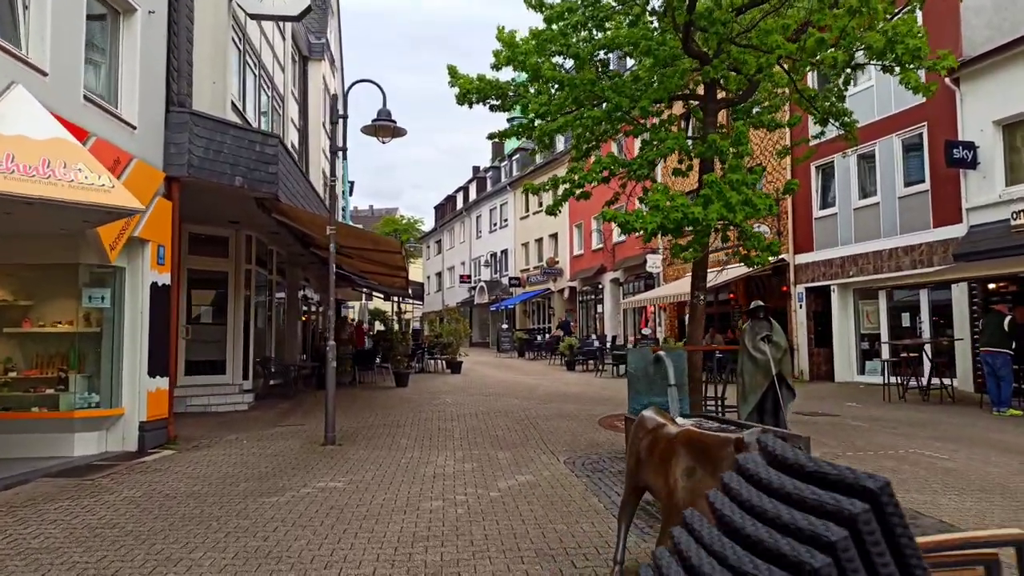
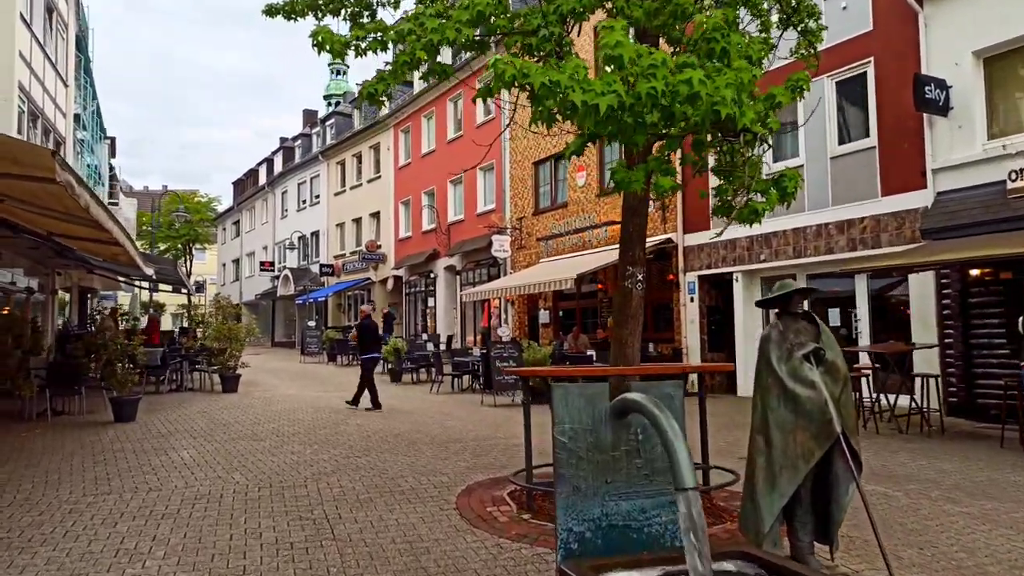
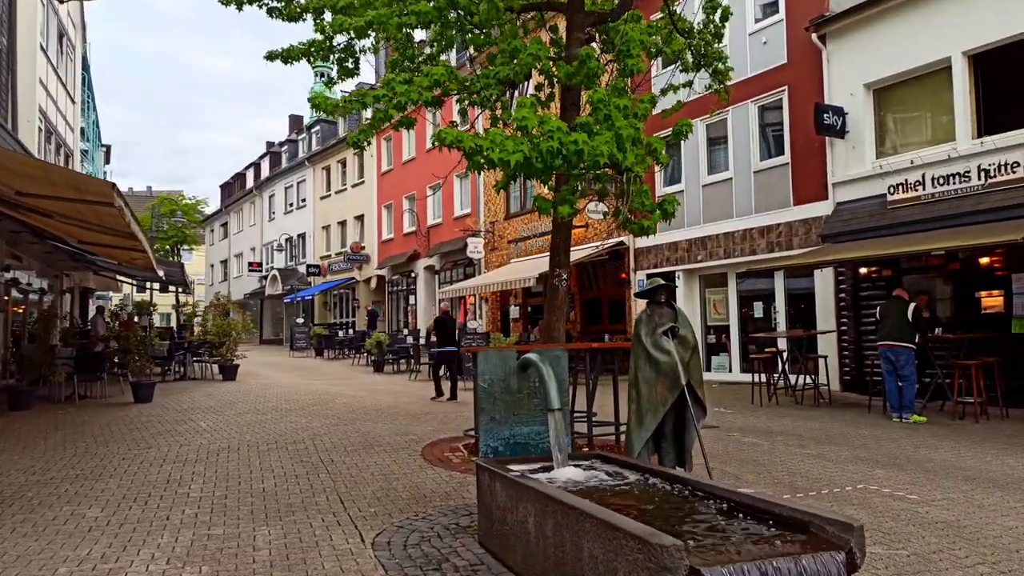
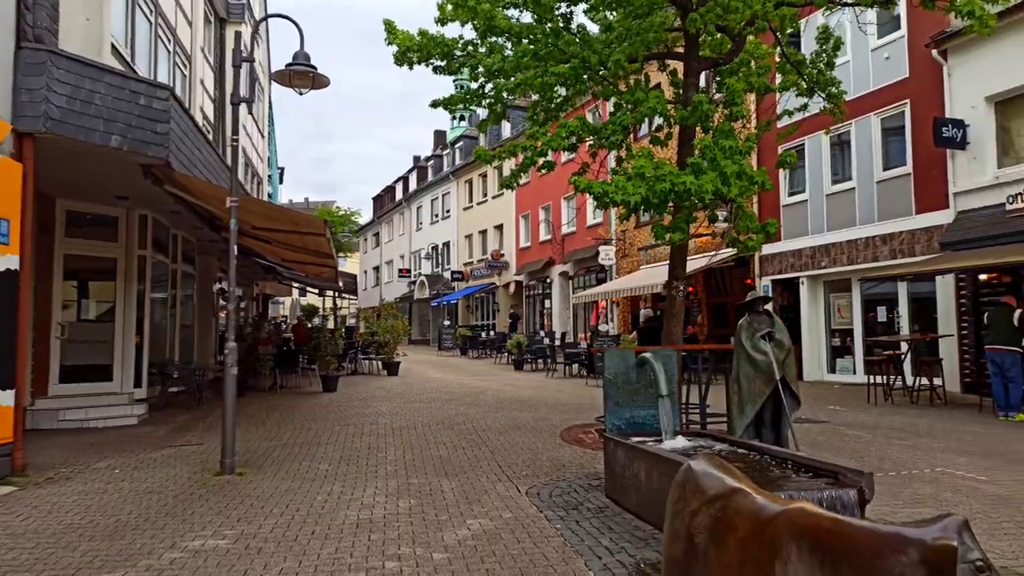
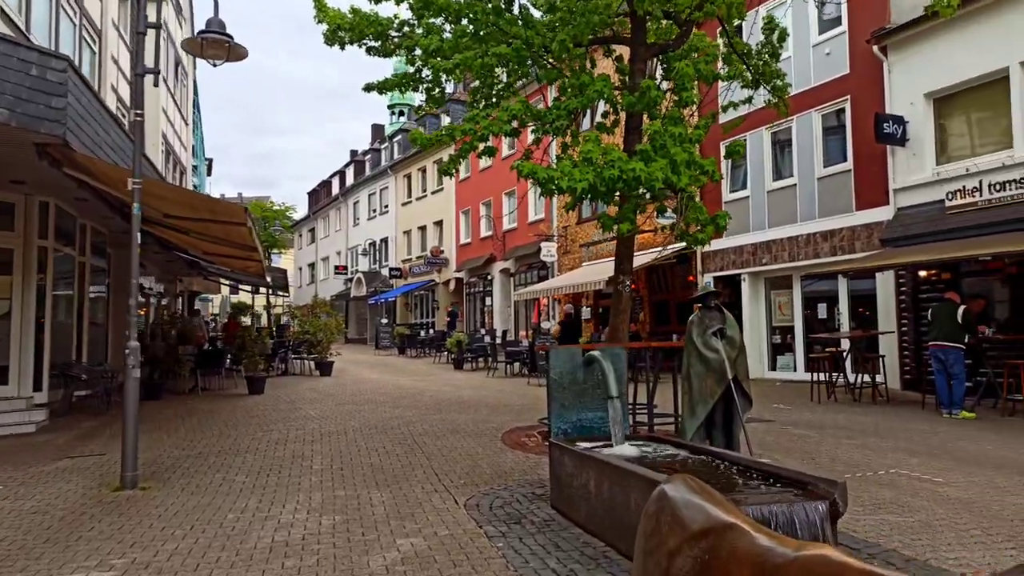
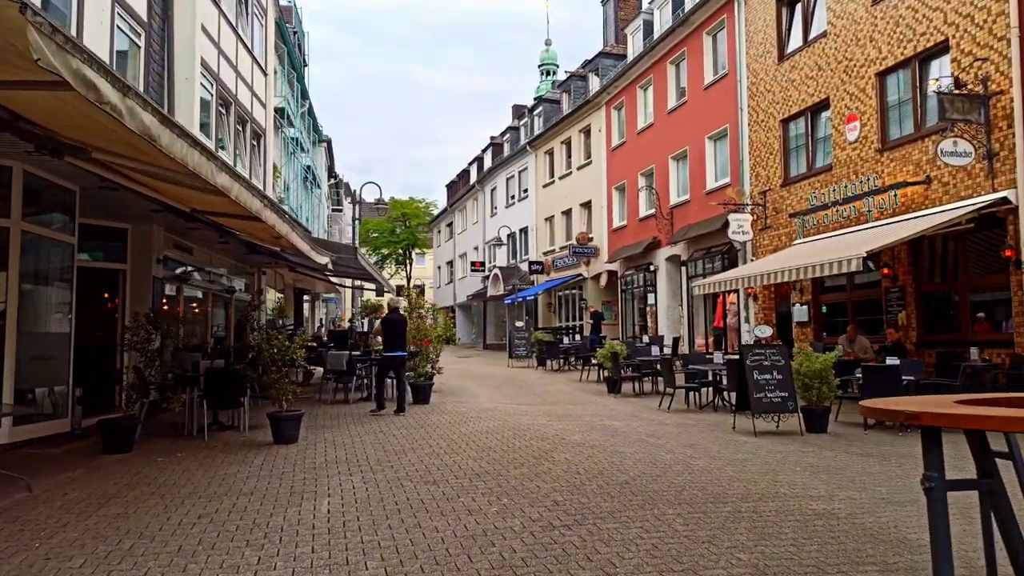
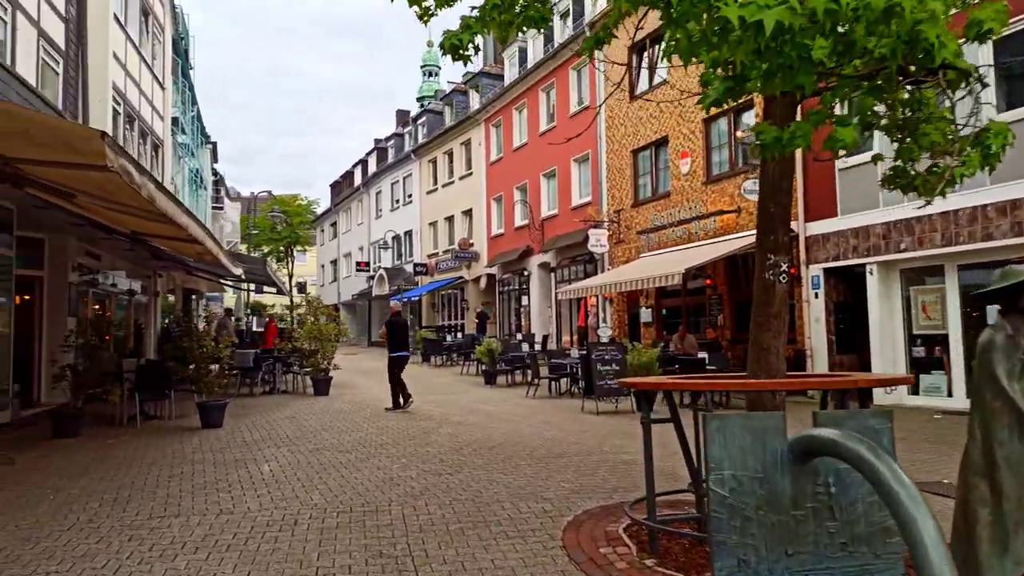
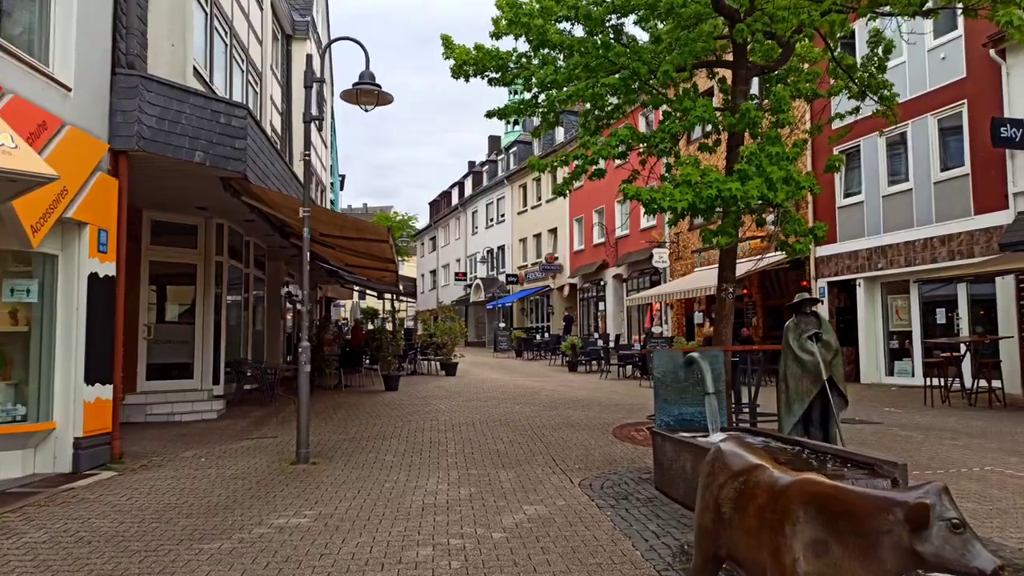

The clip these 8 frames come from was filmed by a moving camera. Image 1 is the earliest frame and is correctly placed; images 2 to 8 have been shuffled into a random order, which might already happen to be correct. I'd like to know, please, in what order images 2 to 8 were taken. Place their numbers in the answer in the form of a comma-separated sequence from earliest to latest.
8, 4, 5, 3, 2, 7, 6
